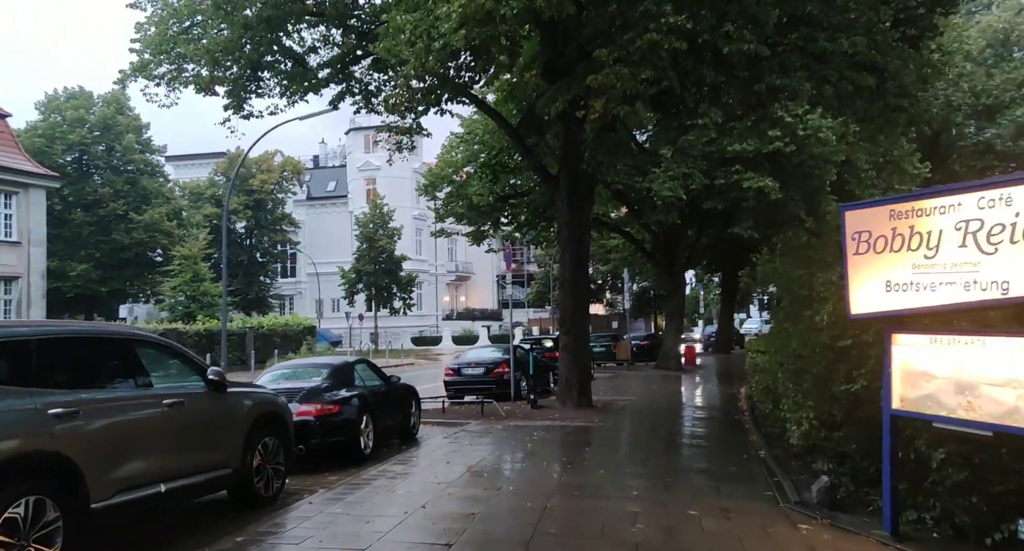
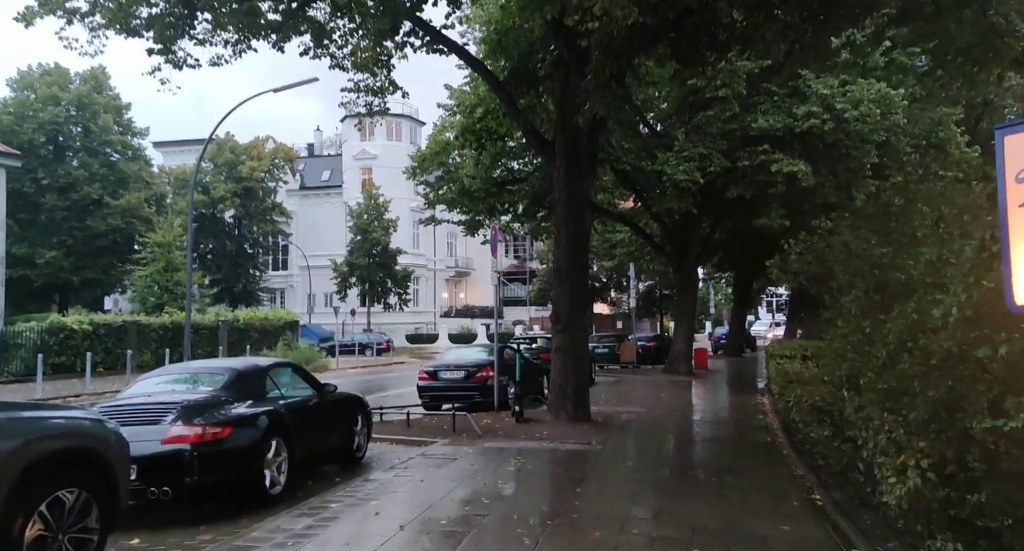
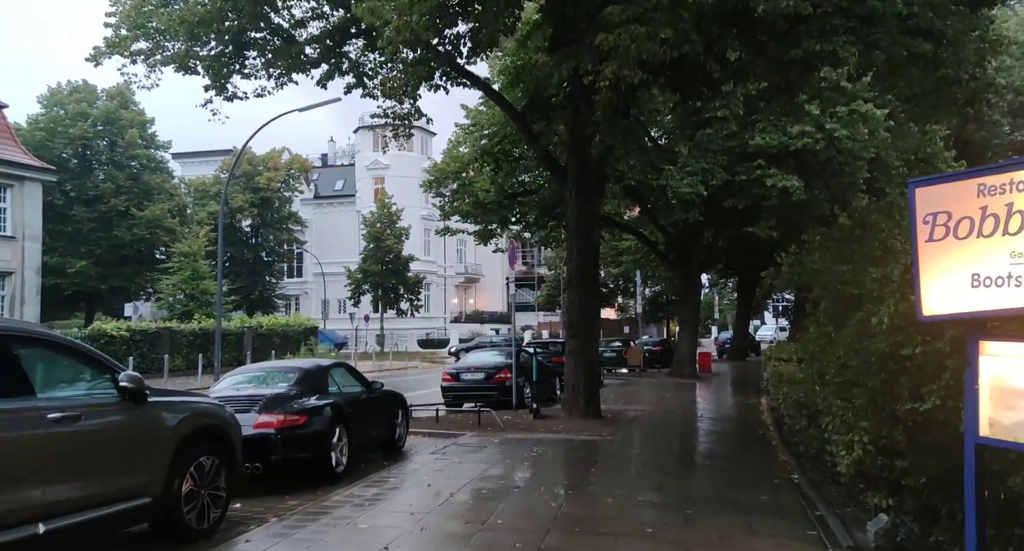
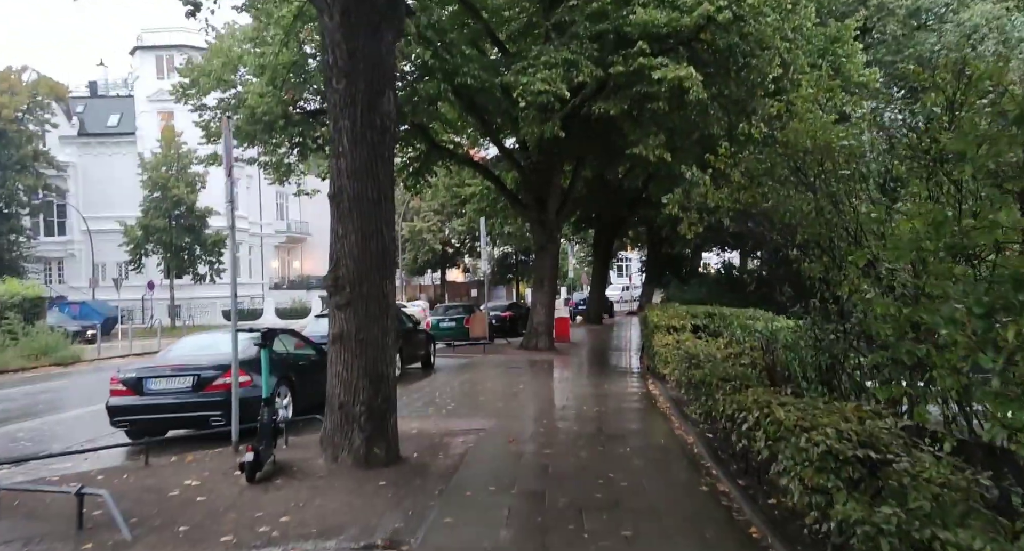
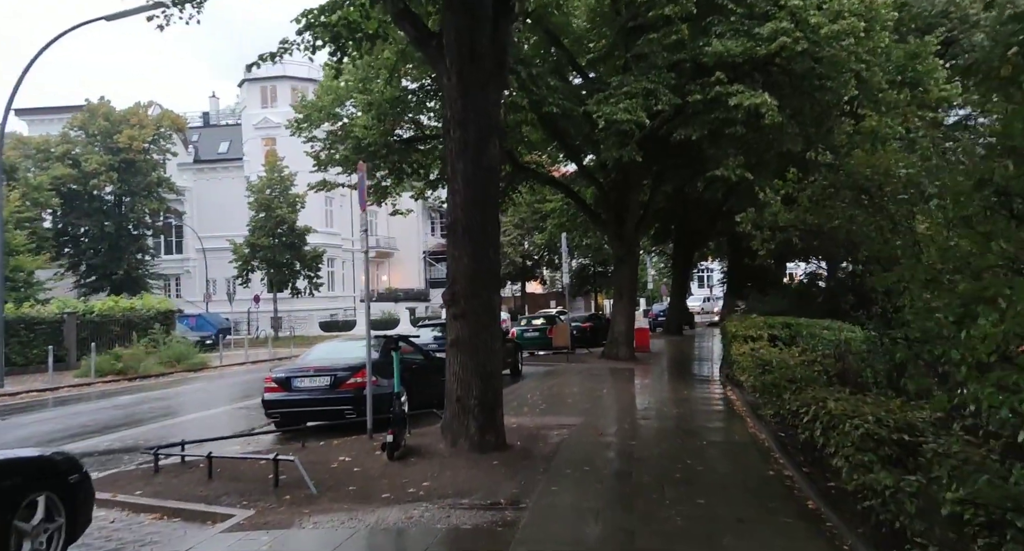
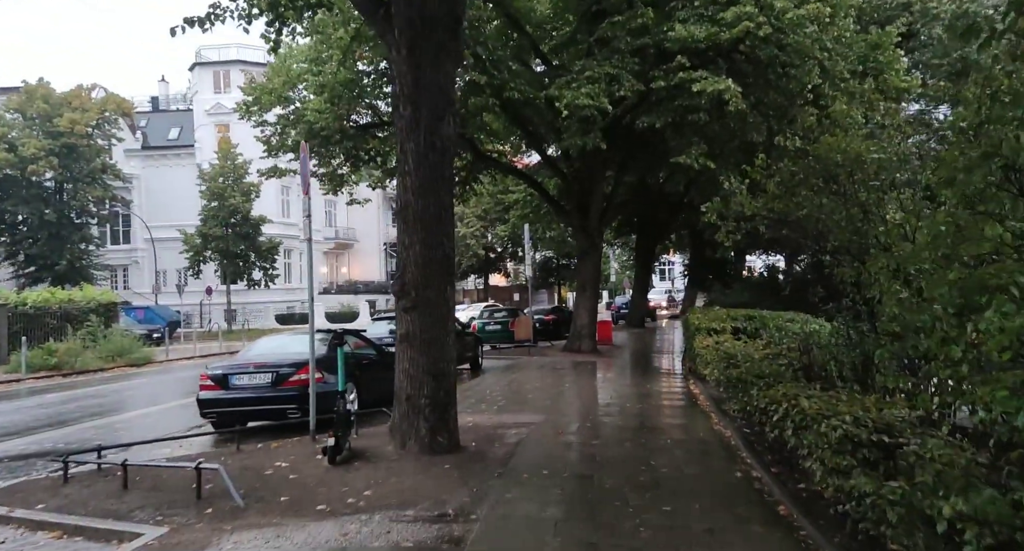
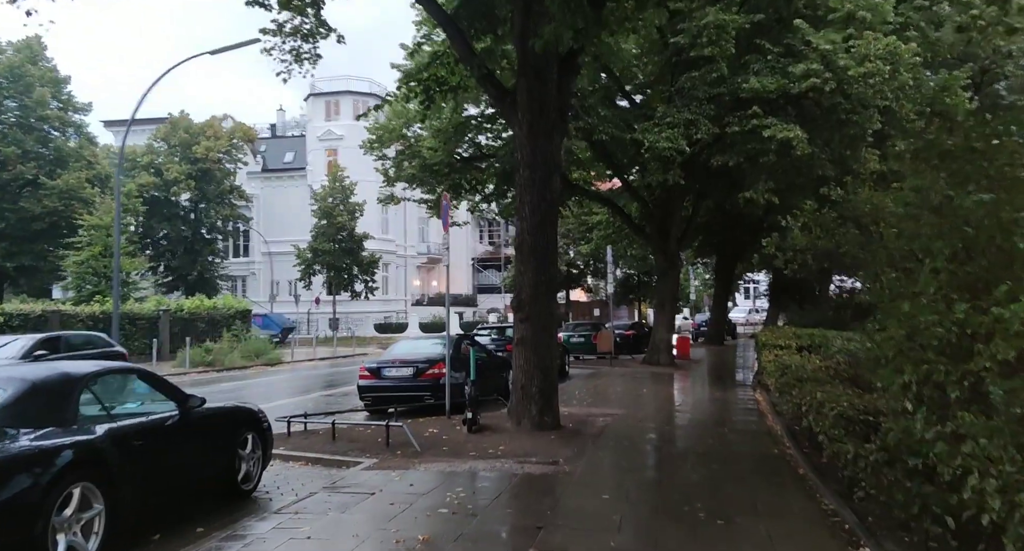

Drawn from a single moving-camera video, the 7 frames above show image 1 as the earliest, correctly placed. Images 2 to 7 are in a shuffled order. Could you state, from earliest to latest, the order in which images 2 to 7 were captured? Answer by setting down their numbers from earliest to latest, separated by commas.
3, 2, 7, 5, 6, 4
